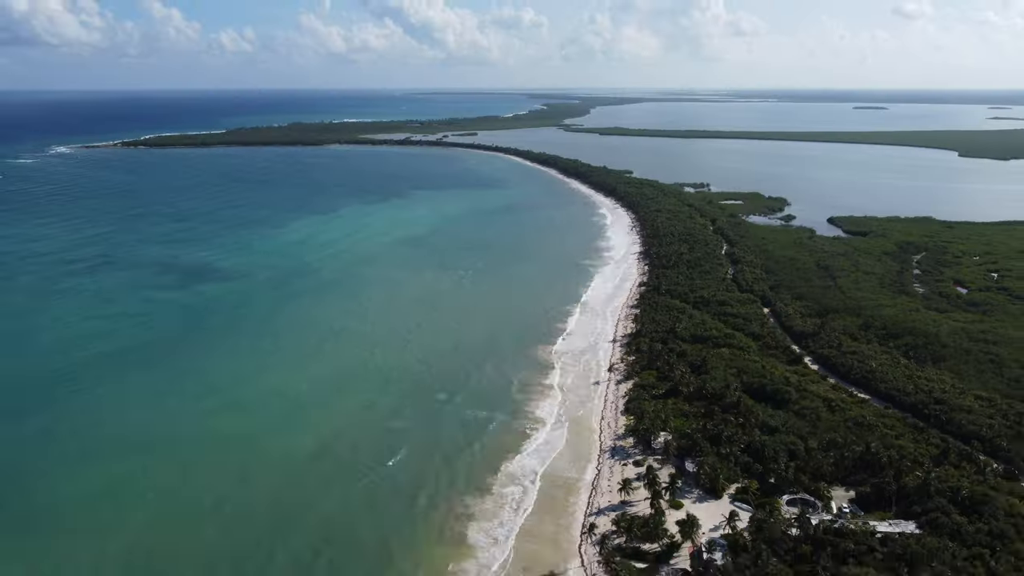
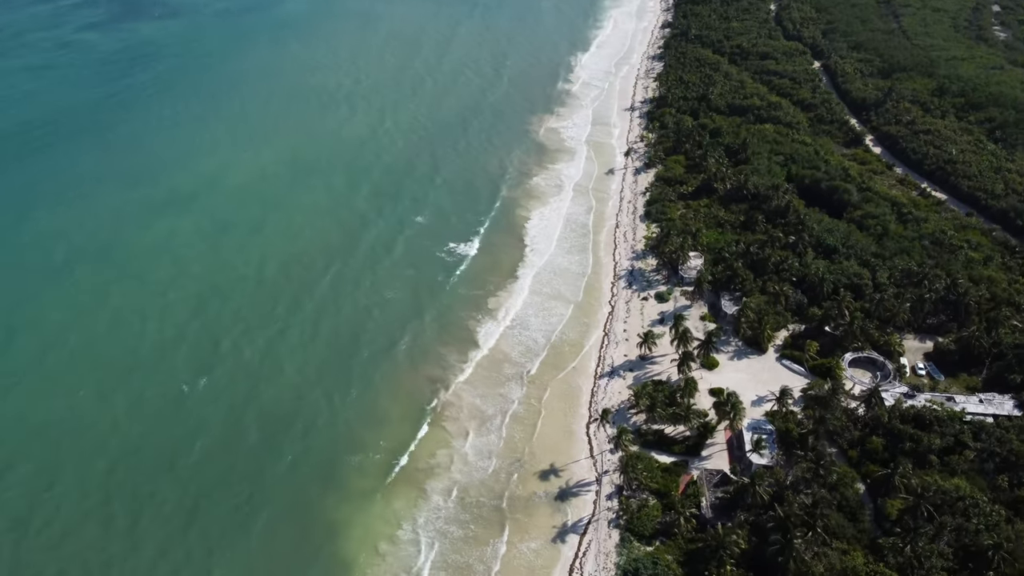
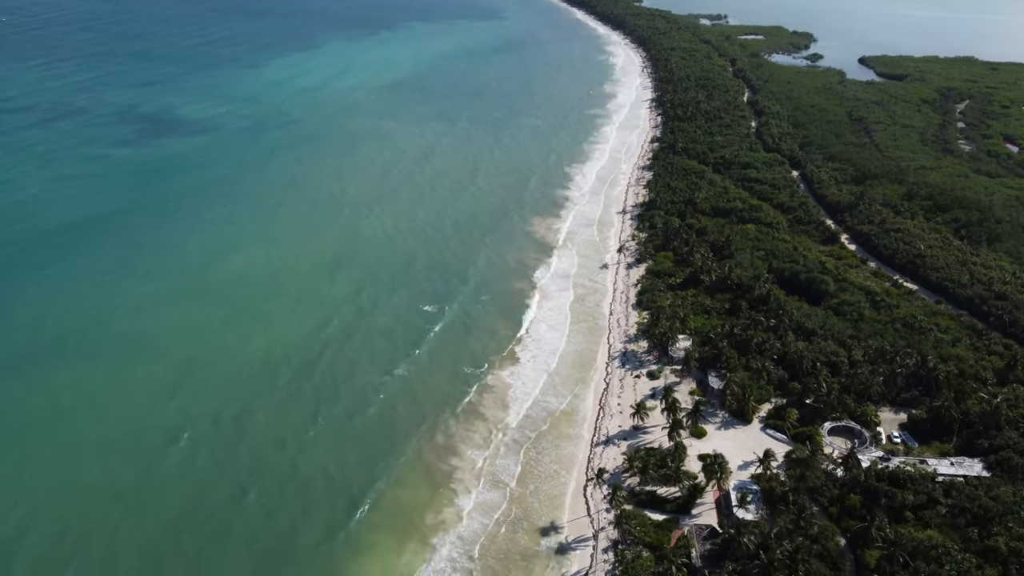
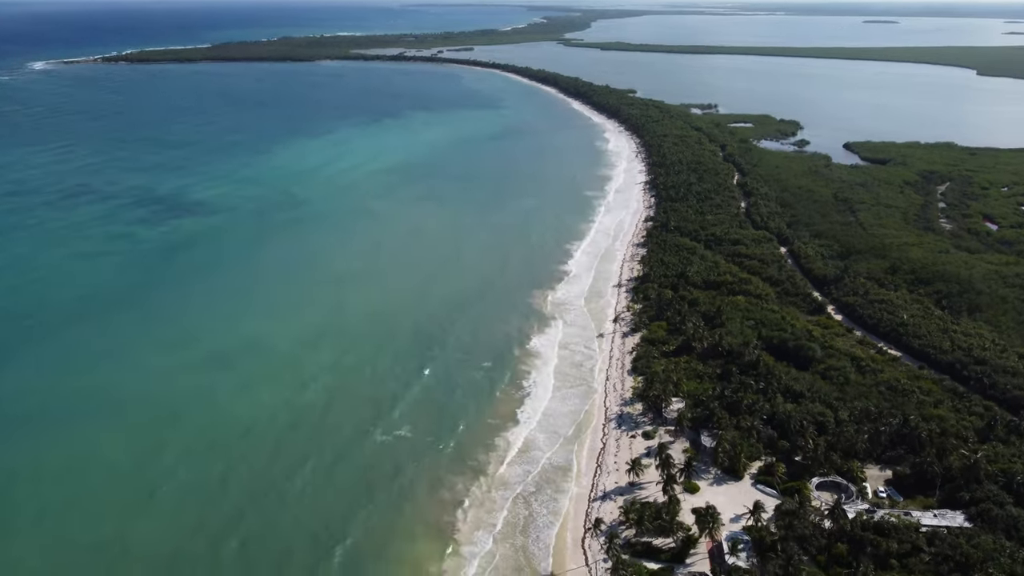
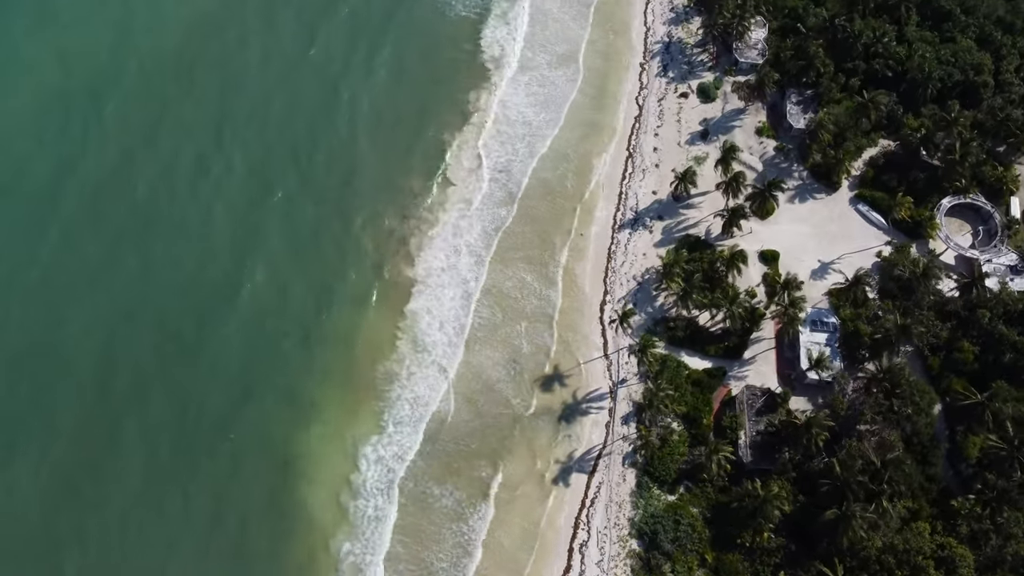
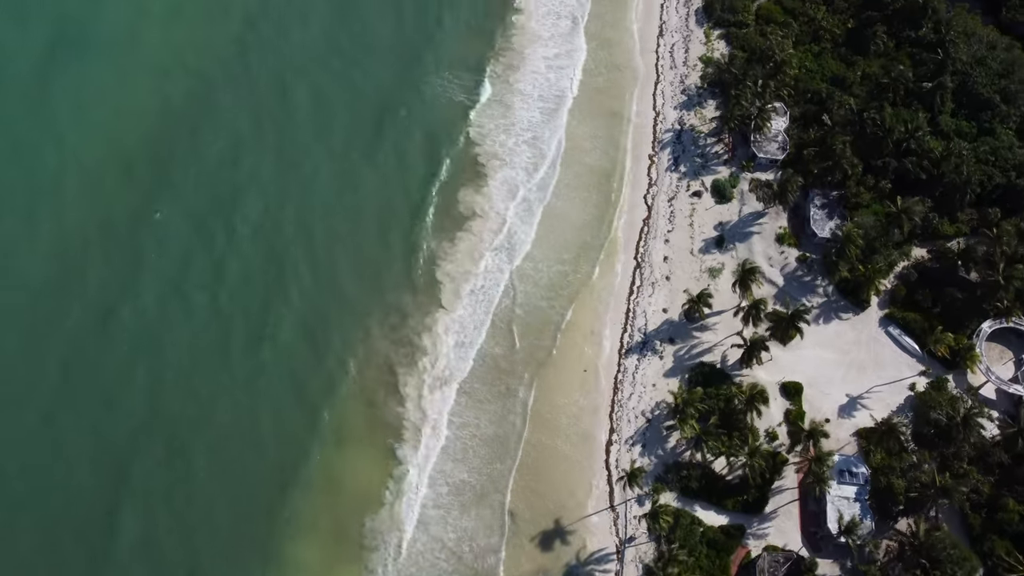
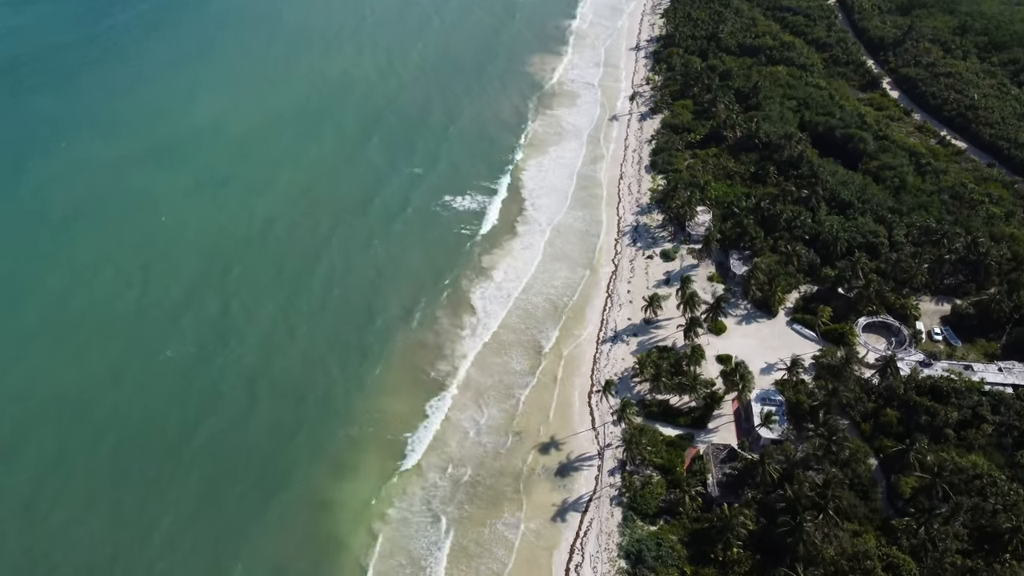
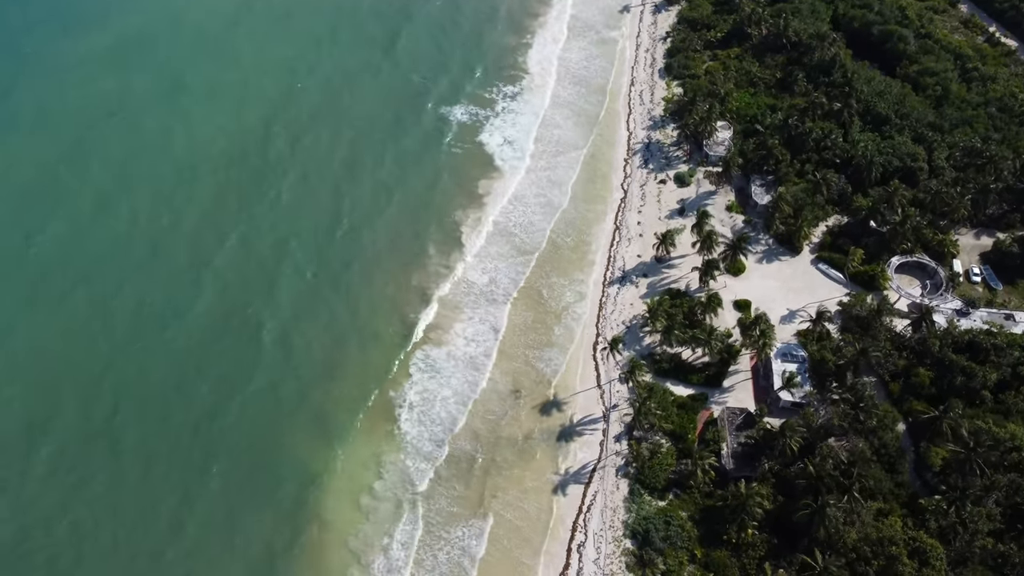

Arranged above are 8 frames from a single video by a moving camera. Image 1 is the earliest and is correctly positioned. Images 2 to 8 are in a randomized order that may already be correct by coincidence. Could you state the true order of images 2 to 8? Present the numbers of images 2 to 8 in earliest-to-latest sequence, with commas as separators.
4, 3, 2, 7, 8, 5, 6
